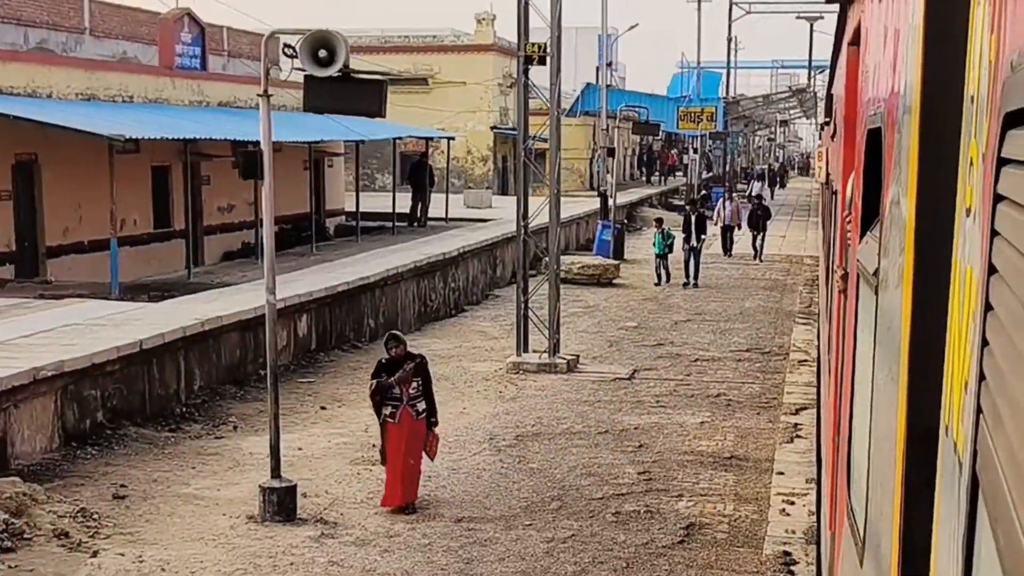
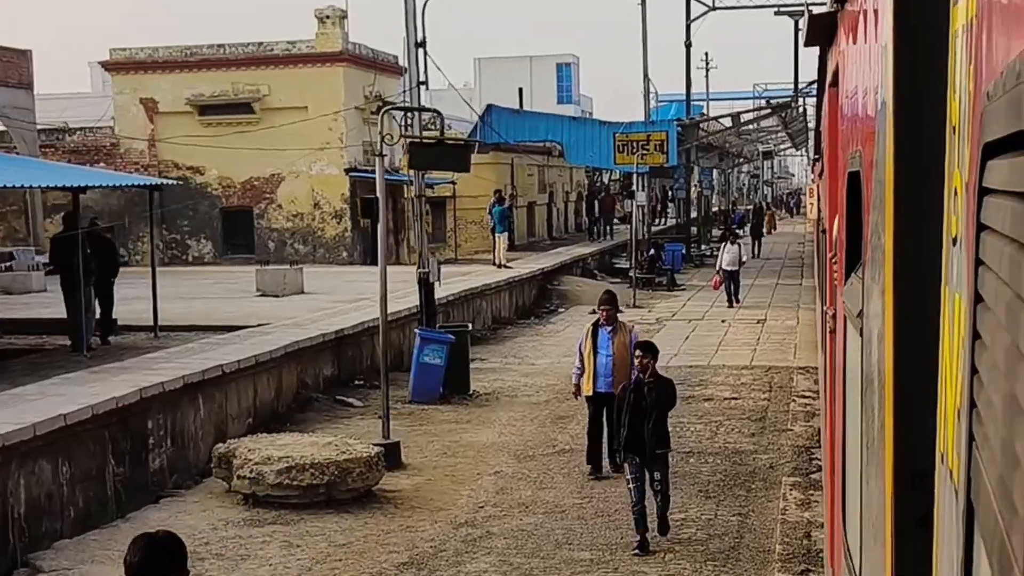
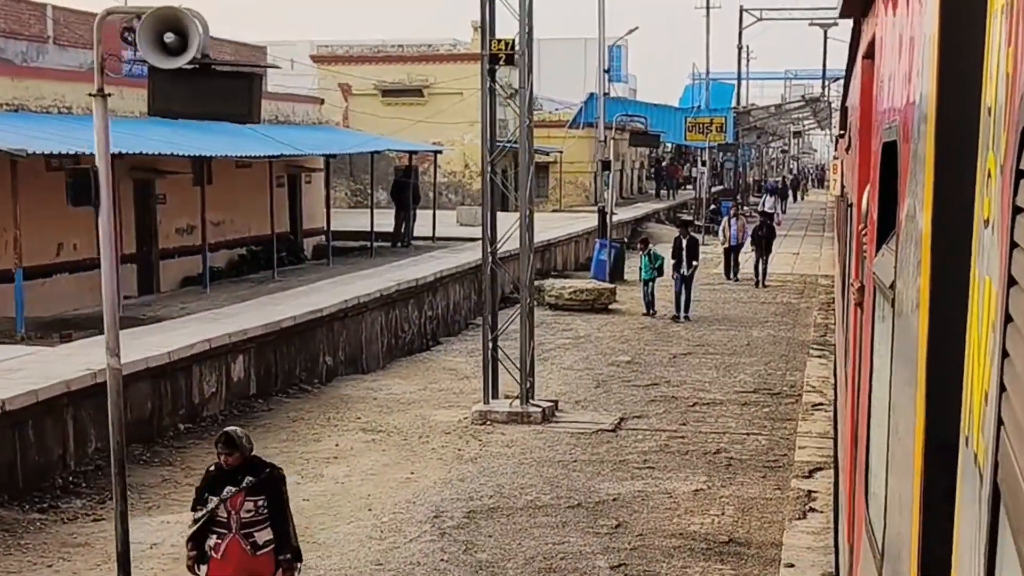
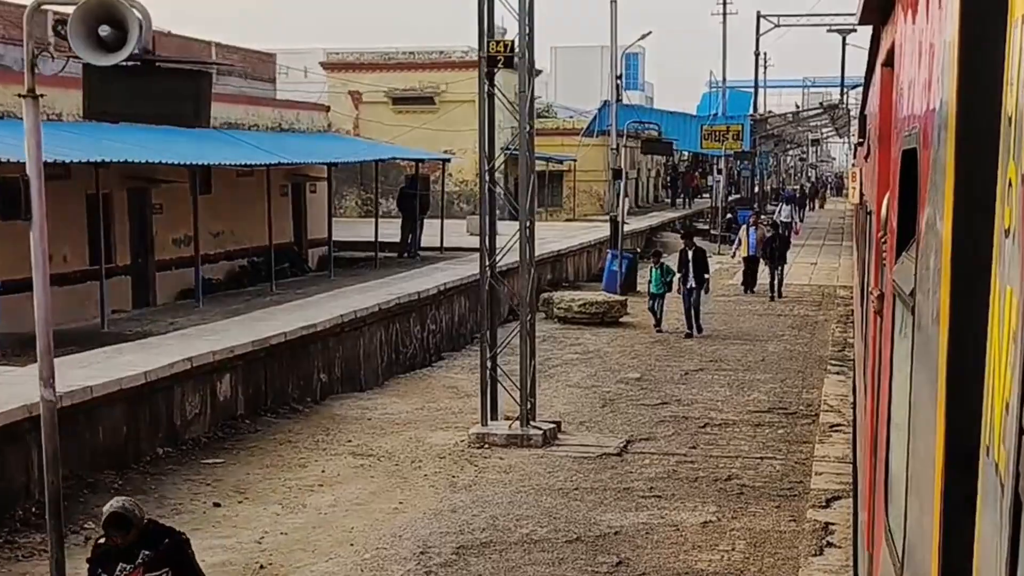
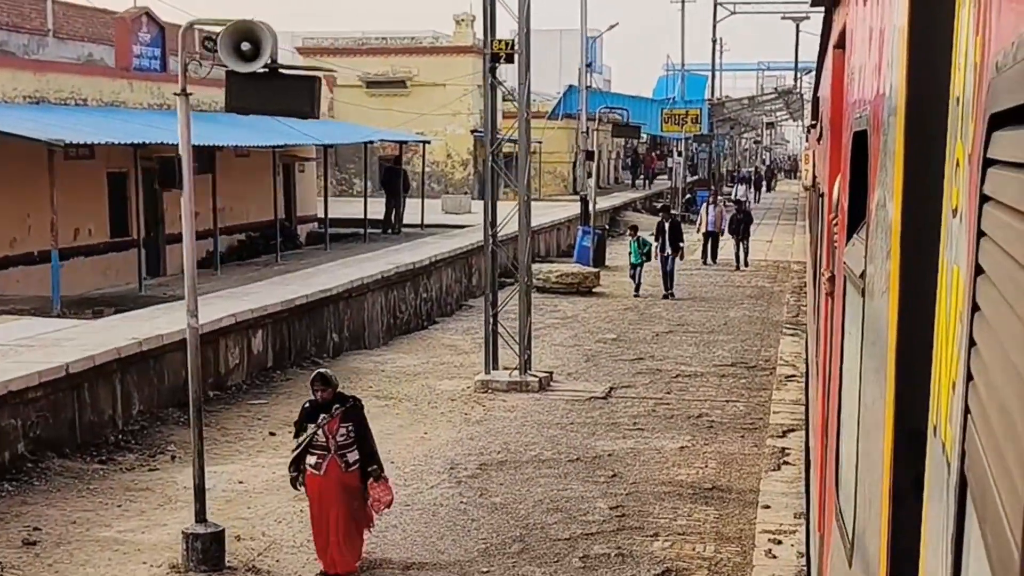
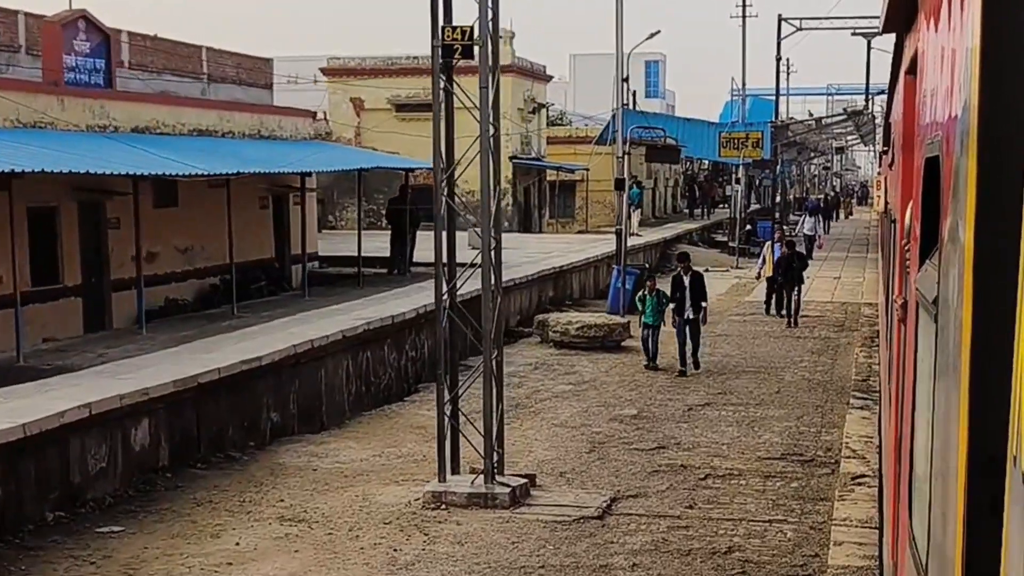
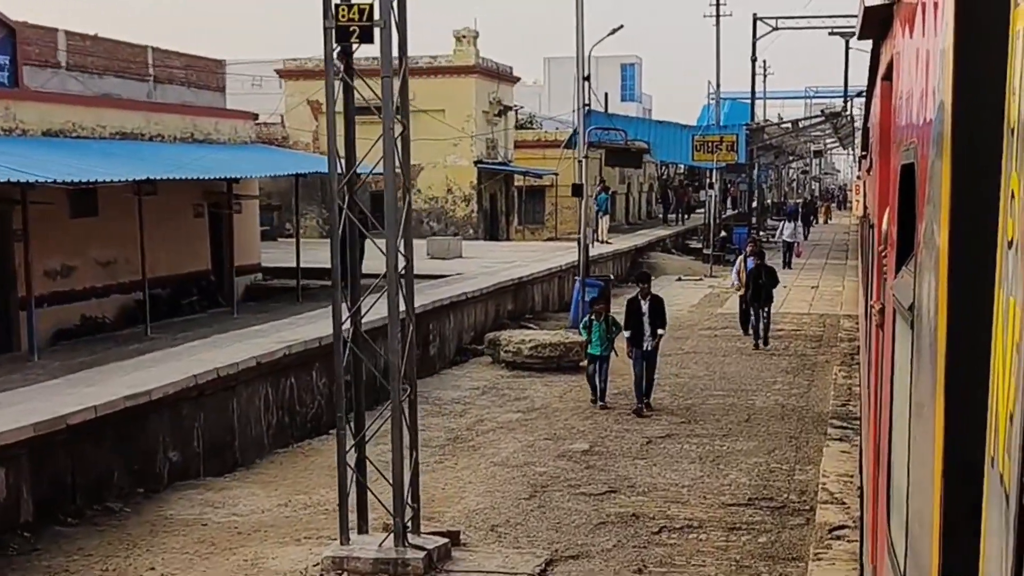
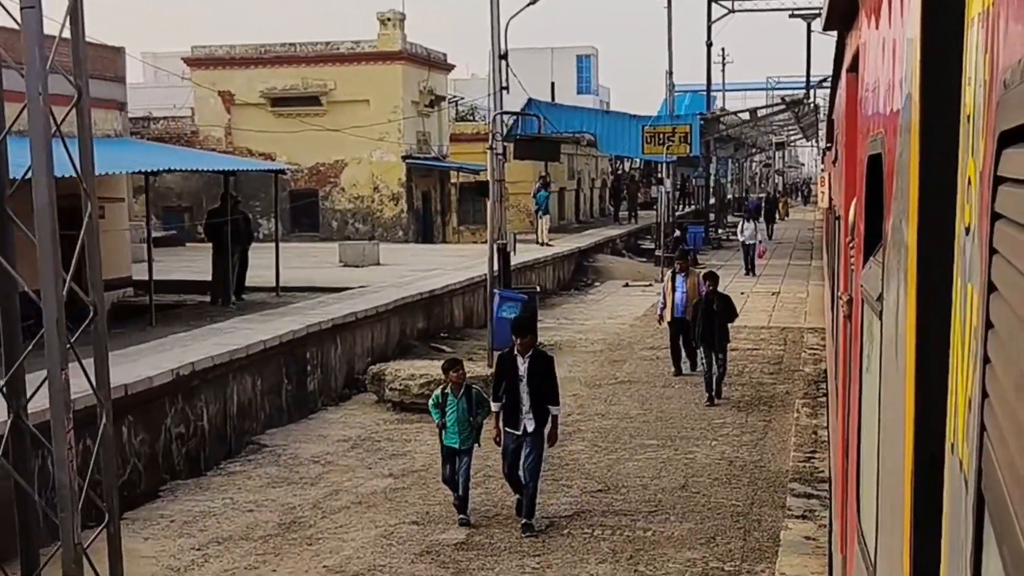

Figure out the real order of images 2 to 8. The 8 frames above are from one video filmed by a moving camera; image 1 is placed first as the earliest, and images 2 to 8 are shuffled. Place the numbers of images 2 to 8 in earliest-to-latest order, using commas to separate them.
5, 3, 4, 6, 7, 8, 2
